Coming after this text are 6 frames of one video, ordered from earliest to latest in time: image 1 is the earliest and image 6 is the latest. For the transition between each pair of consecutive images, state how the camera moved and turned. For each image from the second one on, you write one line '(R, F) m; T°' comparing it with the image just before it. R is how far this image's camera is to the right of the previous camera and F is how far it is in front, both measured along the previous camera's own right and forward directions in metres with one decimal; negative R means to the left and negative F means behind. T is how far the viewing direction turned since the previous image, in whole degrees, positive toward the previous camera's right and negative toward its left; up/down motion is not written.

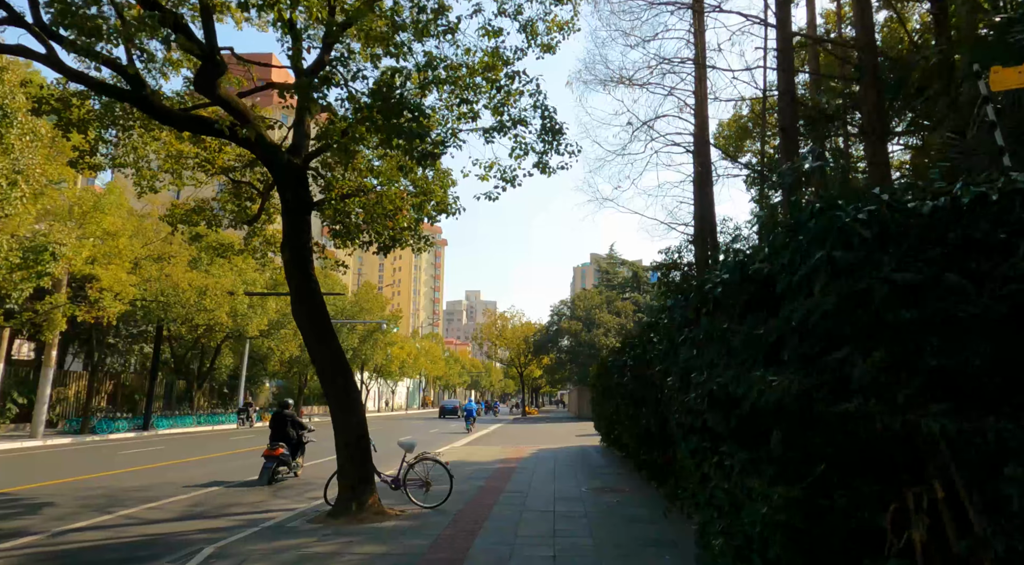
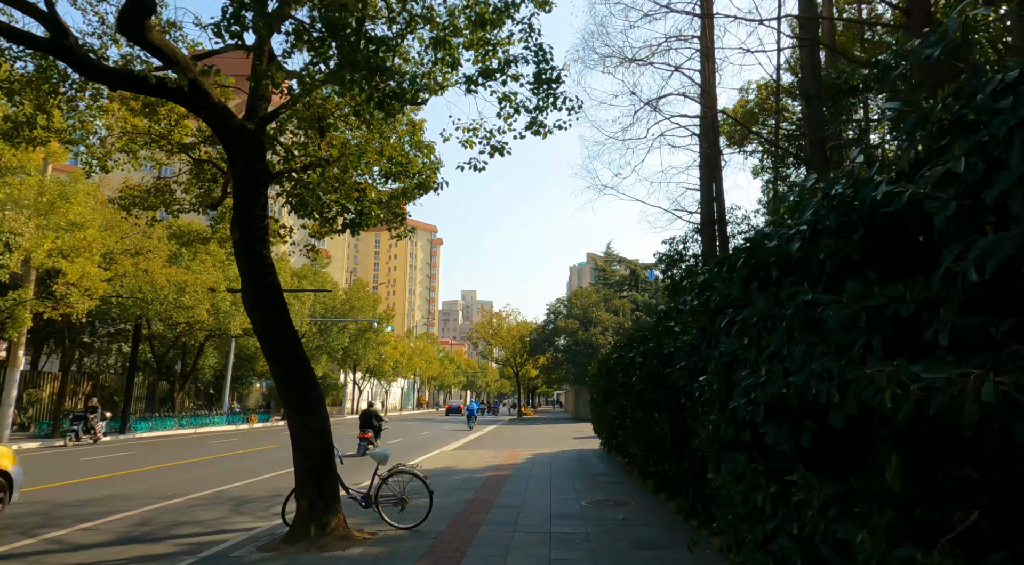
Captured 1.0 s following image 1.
(+0.1, +1.3) m; 0°
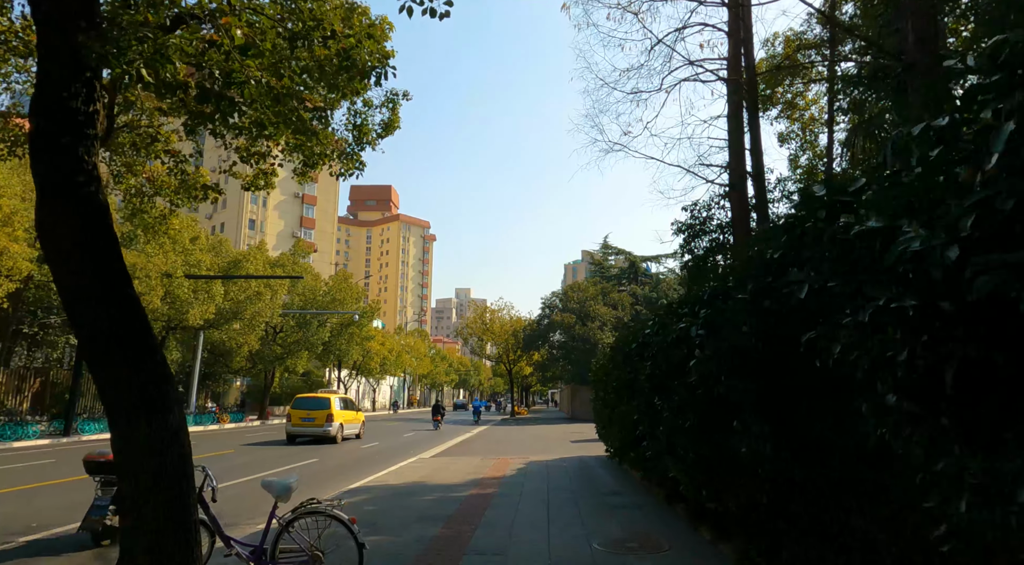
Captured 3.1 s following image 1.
(+0.1, +3.1) m; 0°
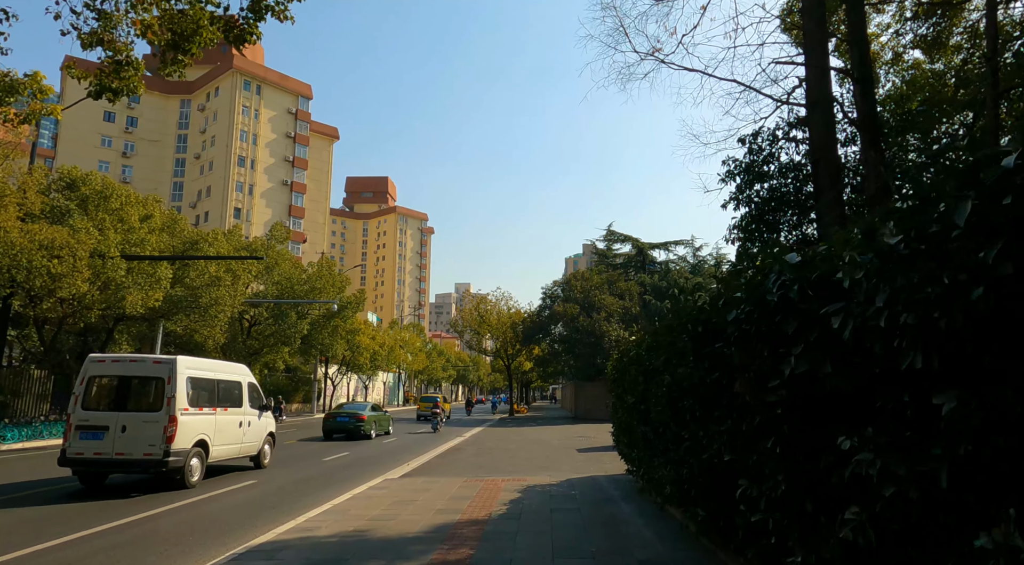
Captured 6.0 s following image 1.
(+0.2, +4.2) m; 0°
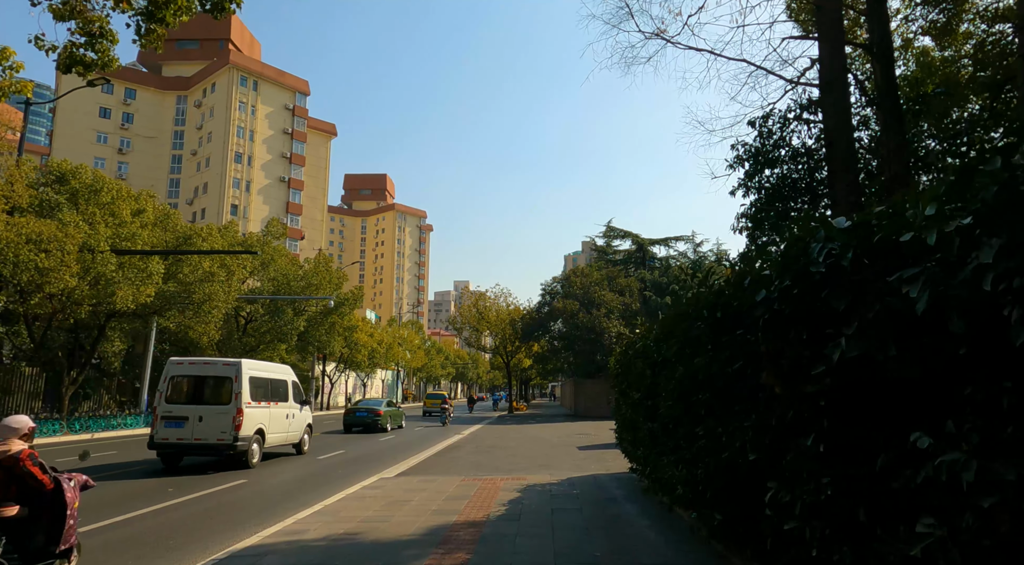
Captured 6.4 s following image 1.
(0.0, +0.5) m; 0°
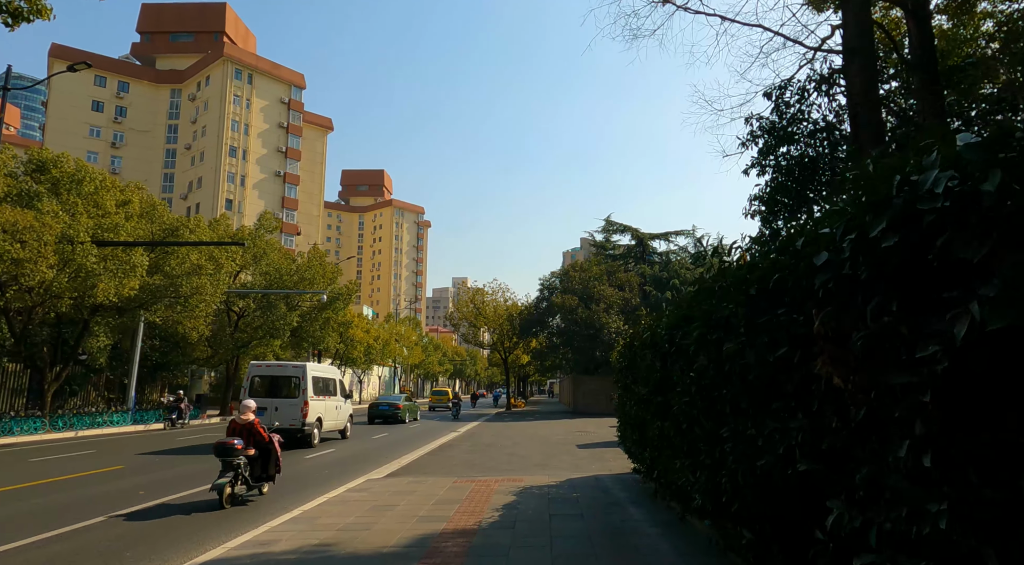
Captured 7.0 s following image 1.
(+0.1, +0.8) m; 0°
